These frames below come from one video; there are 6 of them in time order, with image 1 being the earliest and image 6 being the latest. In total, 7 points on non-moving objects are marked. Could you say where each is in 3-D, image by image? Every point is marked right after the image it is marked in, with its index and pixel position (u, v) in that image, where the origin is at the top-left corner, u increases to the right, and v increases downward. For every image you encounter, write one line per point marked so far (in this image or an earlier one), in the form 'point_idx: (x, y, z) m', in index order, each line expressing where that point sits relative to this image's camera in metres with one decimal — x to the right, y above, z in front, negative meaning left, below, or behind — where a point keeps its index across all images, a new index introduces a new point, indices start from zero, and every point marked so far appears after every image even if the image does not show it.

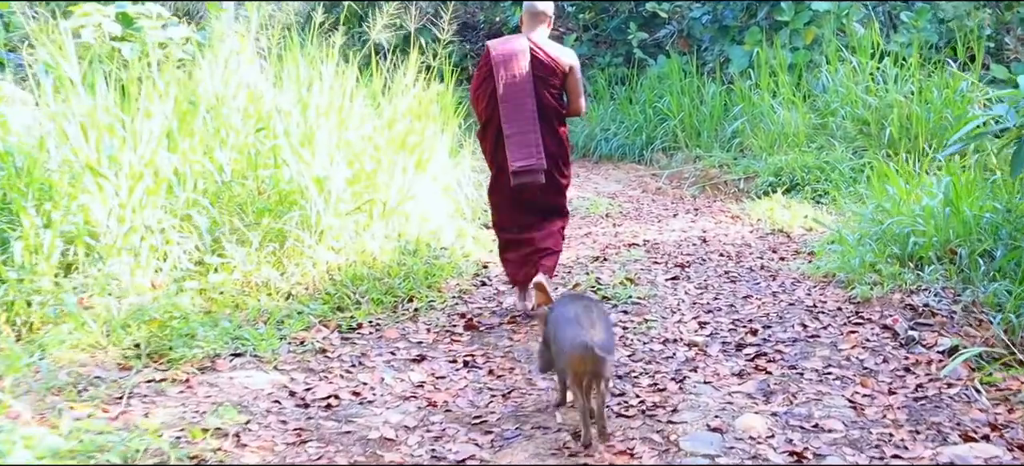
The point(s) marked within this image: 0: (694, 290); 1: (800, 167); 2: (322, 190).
0: (+0.6, -0.2, +4.3) m
1: (+1.9, +0.4, +8.1) m
2: (-0.7, +0.2, +4.5) m
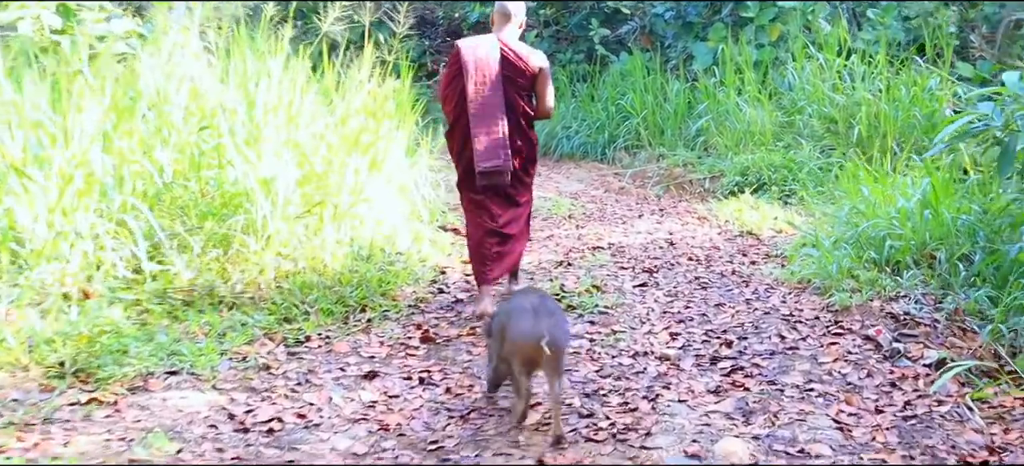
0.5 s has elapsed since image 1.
0: (+0.5, -0.2, +4.1) m
1: (+1.6, +0.4, +7.9) m
2: (-0.8, +0.1, +4.2) m
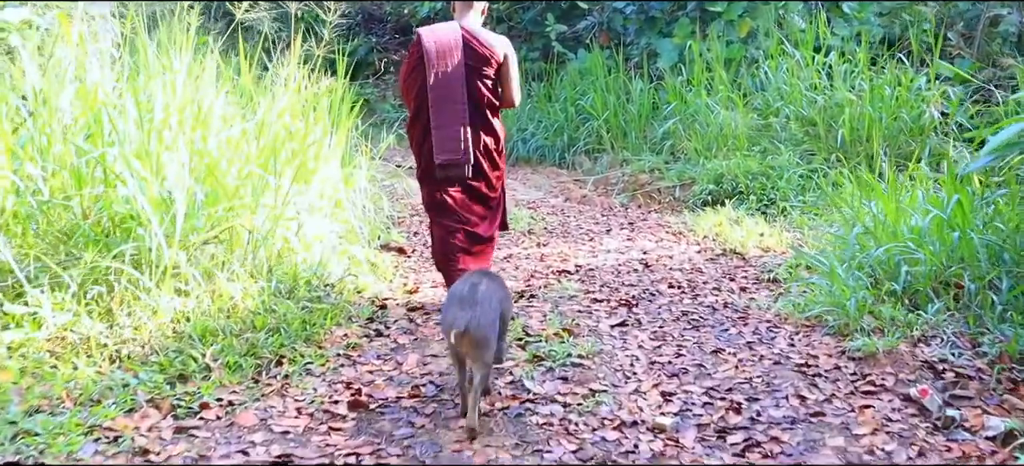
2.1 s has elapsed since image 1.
0: (+0.4, -0.3, +3.4) m
1: (+1.3, +0.4, +7.2) m
2: (-1.0, +0.1, +3.5) m
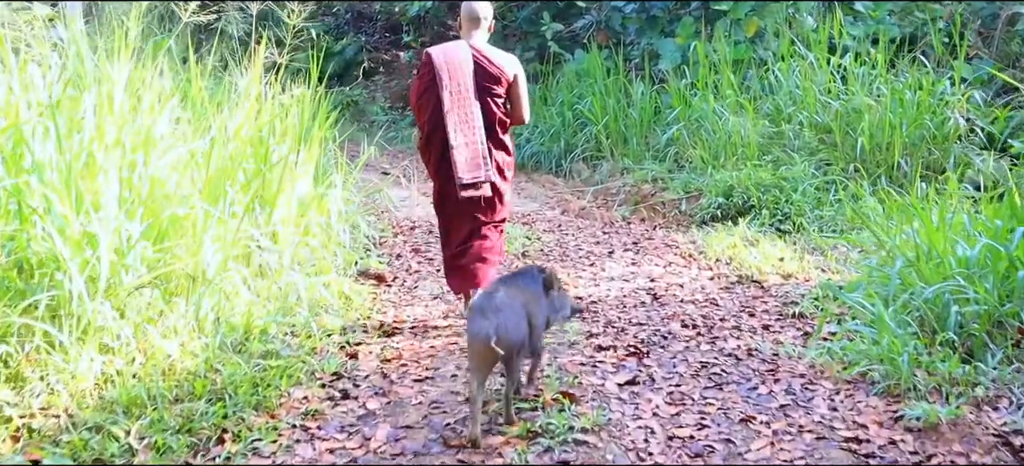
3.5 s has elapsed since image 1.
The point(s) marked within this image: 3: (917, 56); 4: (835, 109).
0: (+0.3, -0.4, +2.8) m
1: (+1.3, +0.3, +6.7) m
2: (-1.0, 0.0, +2.9) m
3: (+2.4, +1.1, +7.5) m
4: (+1.8, +0.7, +7.0) m
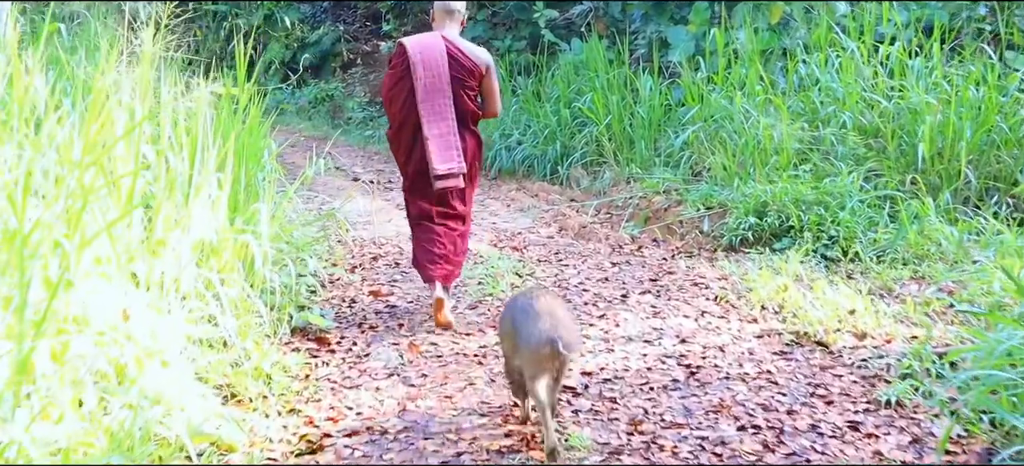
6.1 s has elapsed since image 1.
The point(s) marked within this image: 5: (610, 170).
0: (+0.3, -0.5, +1.7) m
1: (+1.2, +0.1, +5.5) m
2: (-1.0, -0.2, +1.7) m
3: (+2.4, +0.9, +6.3) m
4: (+1.8, +0.6, +5.8) m
5: (+0.5, +0.3, +6.8) m
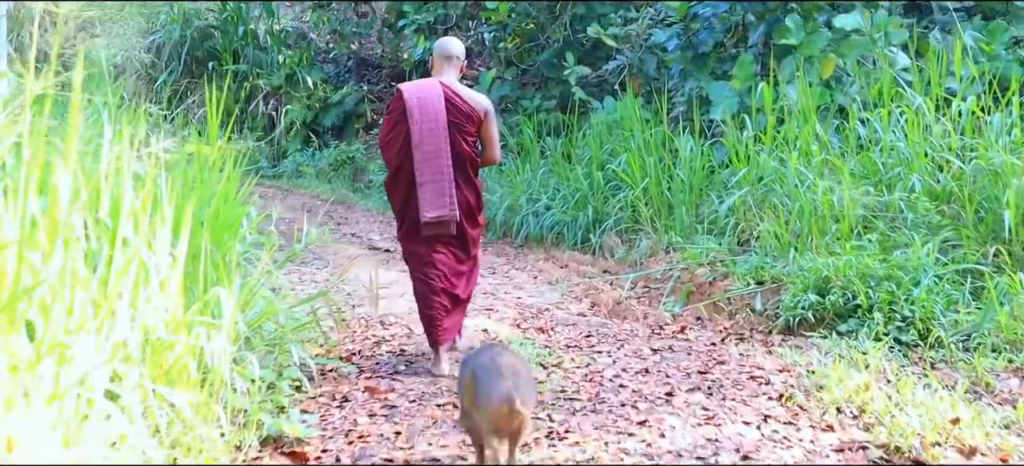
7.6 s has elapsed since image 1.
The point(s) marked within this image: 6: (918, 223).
0: (+0.3, -0.7, +0.9) m
1: (+1.3, -0.2, +4.8) m
2: (-1.0, -0.3, +1.1) m
3: (+2.5, +0.6, +5.6) m
4: (+1.9, +0.3, +5.1) m
5: (+0.7, 0.0, +6.1) m
6: (+1.7, 0.0, +5.2) m
